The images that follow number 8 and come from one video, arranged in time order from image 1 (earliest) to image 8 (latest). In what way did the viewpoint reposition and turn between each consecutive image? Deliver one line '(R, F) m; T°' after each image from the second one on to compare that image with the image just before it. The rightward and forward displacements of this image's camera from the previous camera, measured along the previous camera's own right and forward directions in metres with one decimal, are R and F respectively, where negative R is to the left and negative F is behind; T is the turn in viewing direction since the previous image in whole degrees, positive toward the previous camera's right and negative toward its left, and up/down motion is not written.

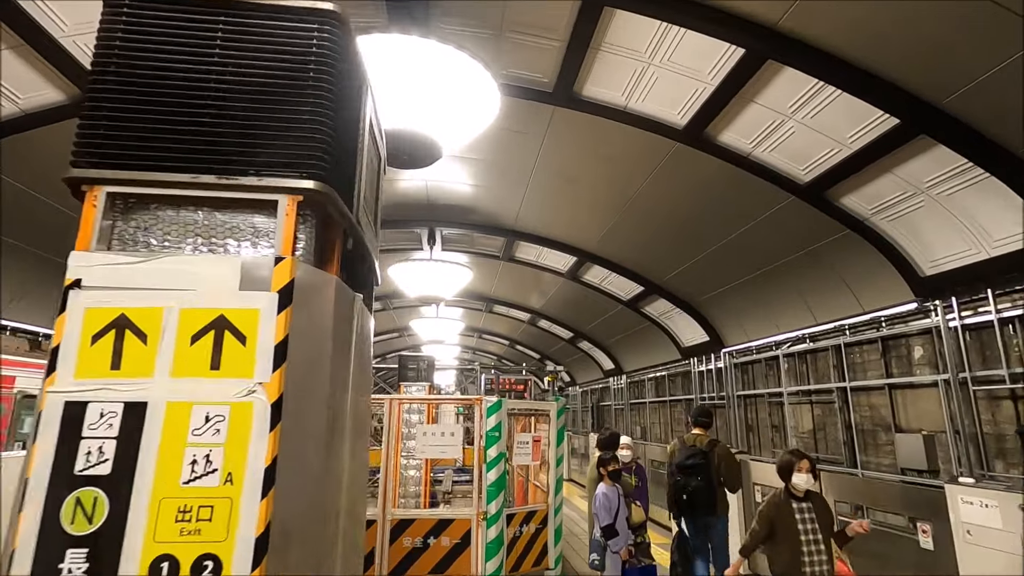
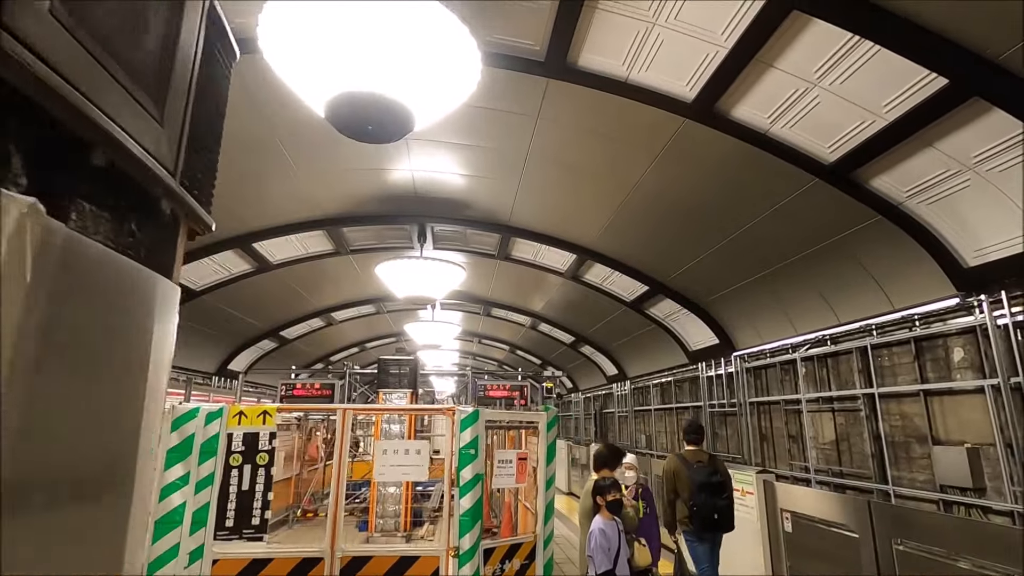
(+0.1, +0.5) m; 0°
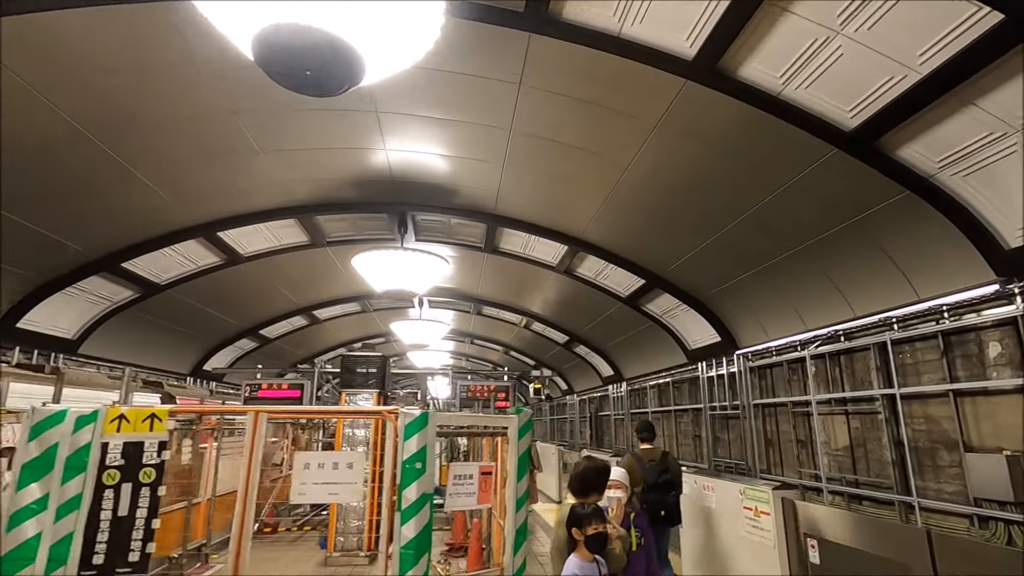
(+0.1, +0.5) m; 0°
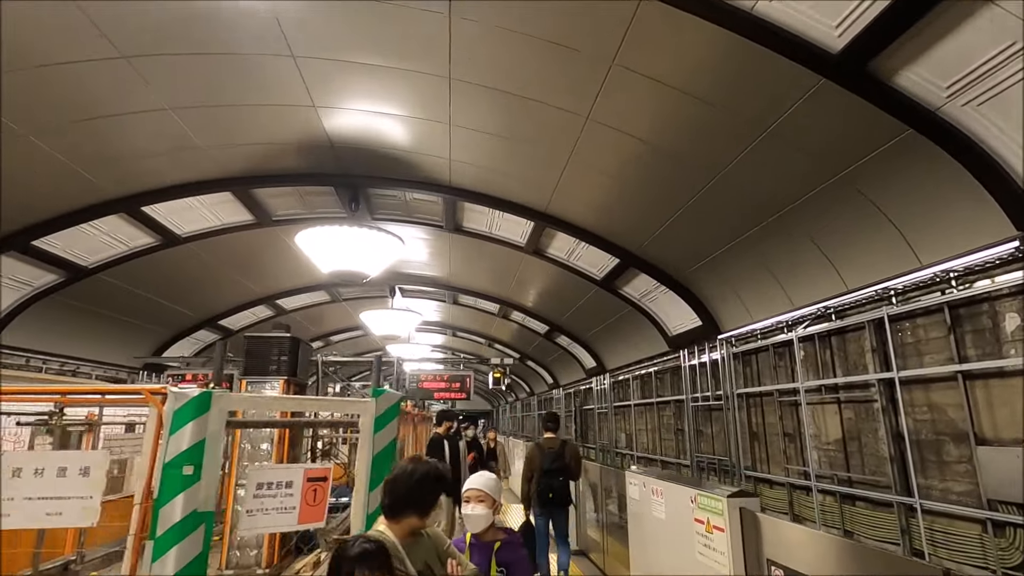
(+0.4, +0.6) m; 0°
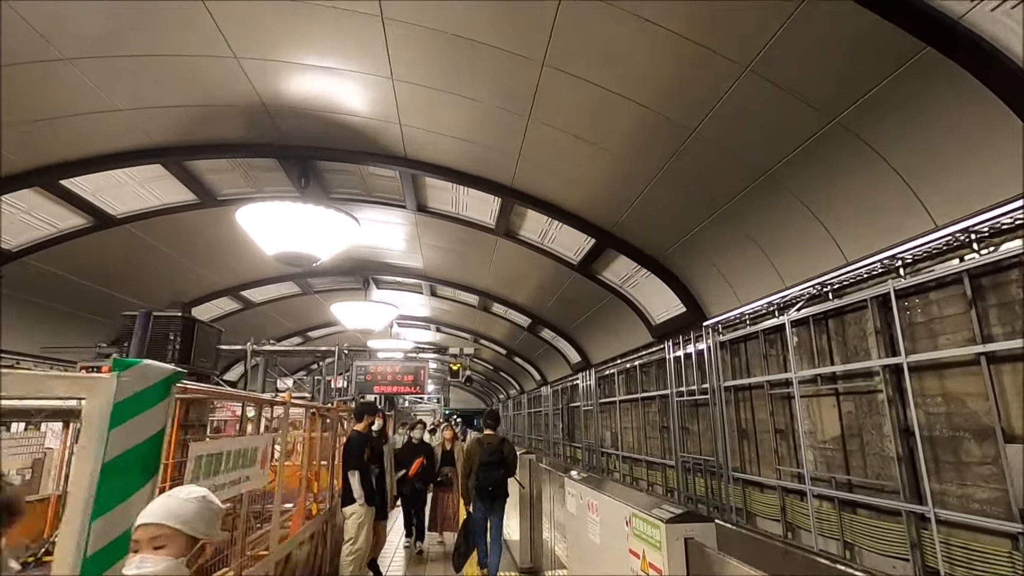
(+0.4, +0.6) m; 0°
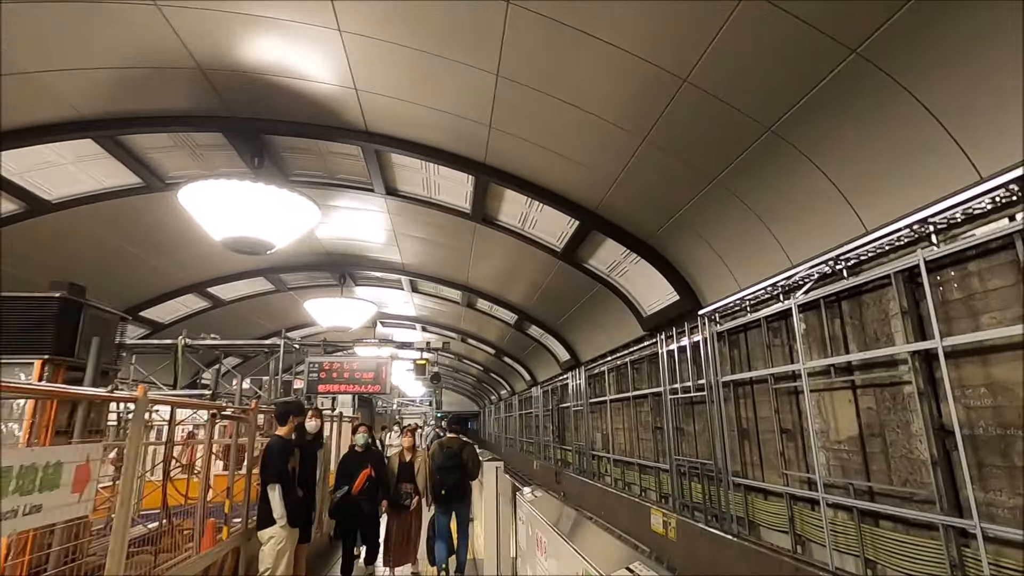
(+0.2, +0.5) m; +1°
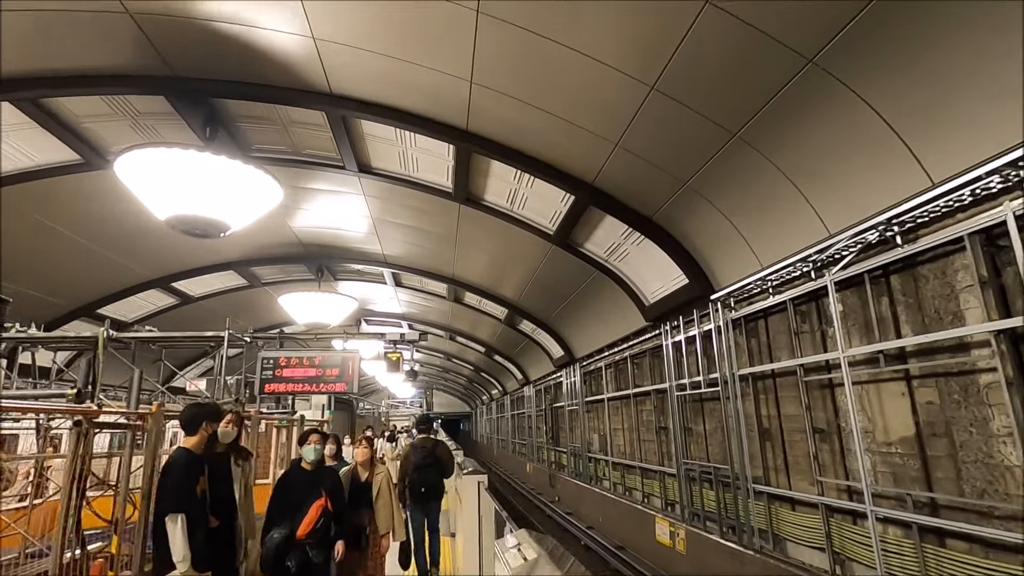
(0.0, +0.6) m; +1°
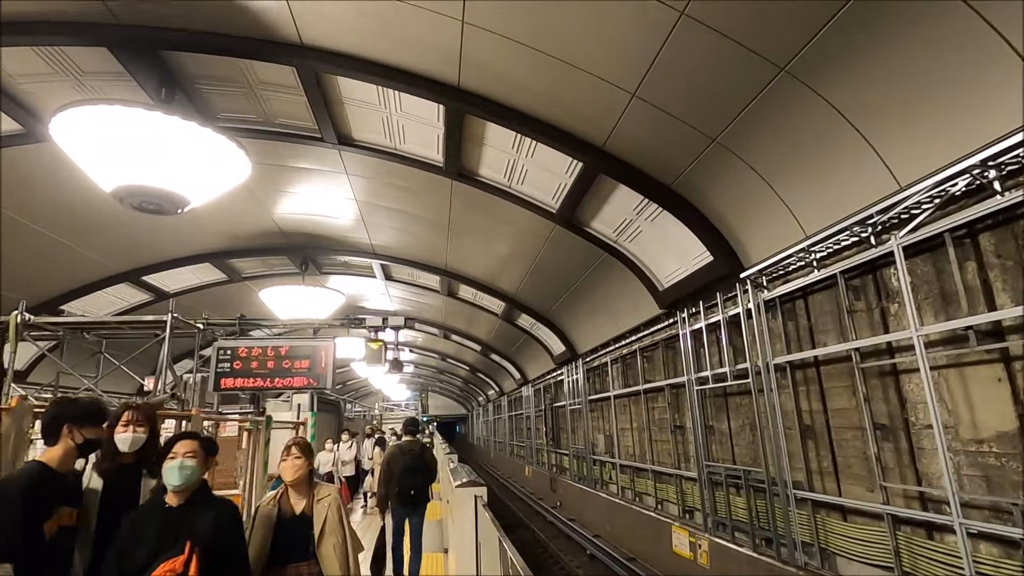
(0.0, +0.5) m; +1°
